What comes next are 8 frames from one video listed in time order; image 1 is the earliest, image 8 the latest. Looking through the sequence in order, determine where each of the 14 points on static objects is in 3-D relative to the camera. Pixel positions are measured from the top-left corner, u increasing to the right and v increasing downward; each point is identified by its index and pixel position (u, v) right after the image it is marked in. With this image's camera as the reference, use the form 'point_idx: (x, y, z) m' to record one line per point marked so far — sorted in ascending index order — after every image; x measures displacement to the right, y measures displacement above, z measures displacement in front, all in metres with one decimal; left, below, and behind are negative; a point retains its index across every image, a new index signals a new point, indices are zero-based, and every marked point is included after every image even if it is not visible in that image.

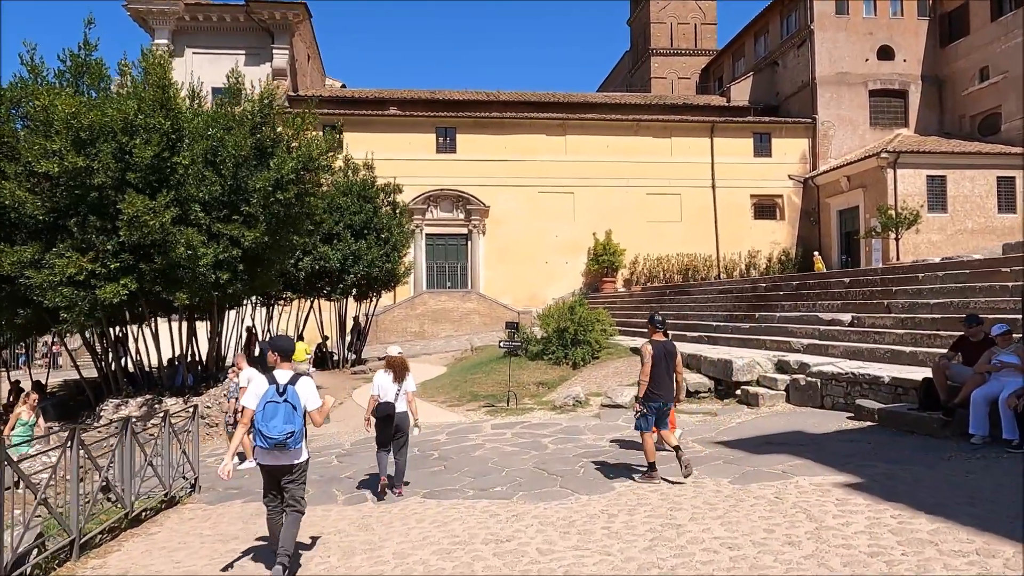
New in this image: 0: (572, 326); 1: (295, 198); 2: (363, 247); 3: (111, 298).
0: (+1.4, -0.9, +15.2) m
1: (-4.0, +1.7, +12.1) m
2: (-3.9, +1.1, +17.2) m
3: (-6.6, -0.2, +11.1) m
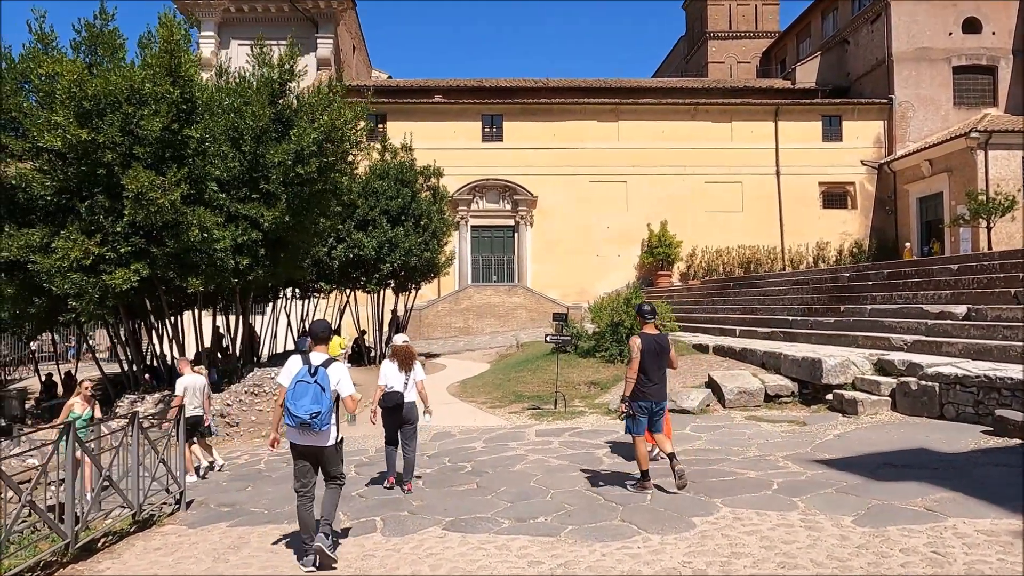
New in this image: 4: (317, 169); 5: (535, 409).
0: (+2.4, -0.7, +13.6) m
1: (-3.3, +1.9, +11.0) m
2: (-2.7, +1.3, +16.0) m
3: (-5.9, 0.0, +10.1) m
4: (-3.3, +2.0, +10.8) m
5: (+0.4, -2.0, +10.9) m
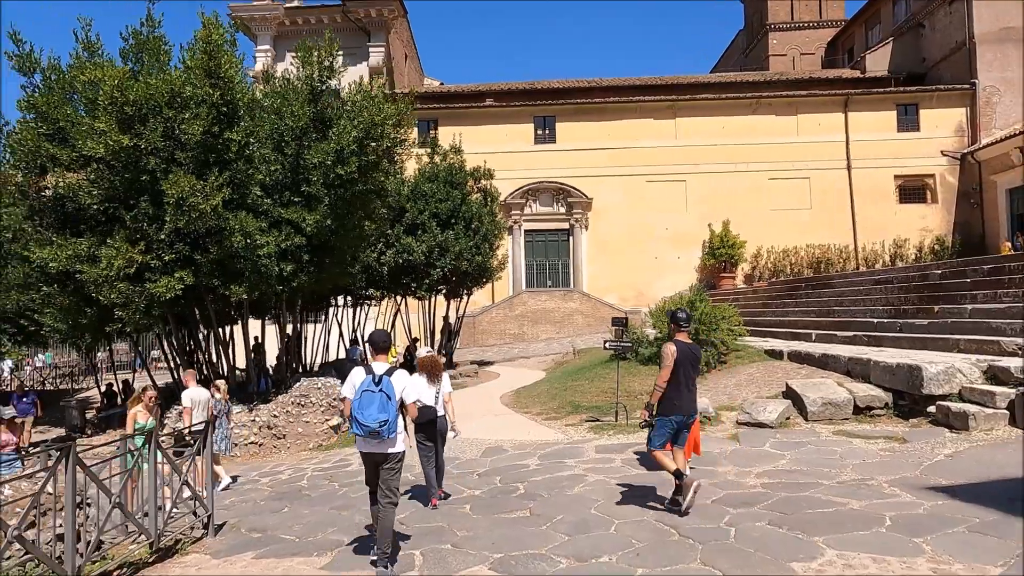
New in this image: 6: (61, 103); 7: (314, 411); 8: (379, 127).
0: (+3.4, -0.7, +12.7) m
1: (-2.4, +1.8, +10.5) m
2: (-1.4, +1.2, +15.4) m
3: (-5.1, -0.1, +9.9) m
4: (-2.4, +1.9, +10.3) m
5: (+1.3, -2.0, +10.1) m
6: (-7.2, +3.0, +10.6) m
7: (-3.4, -2.1, +11.4) m
8: (-2.2, +2.6, +10.4) m
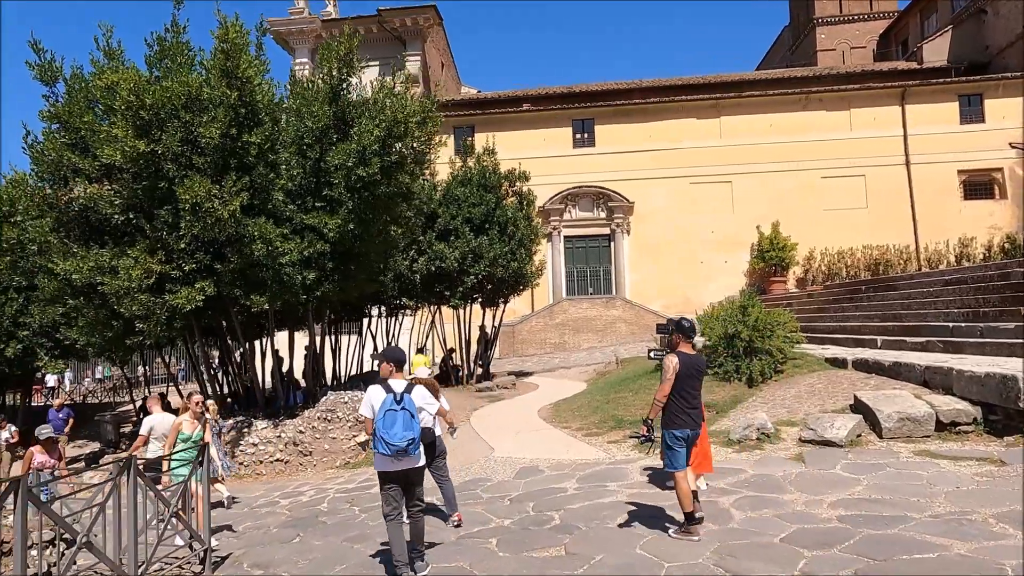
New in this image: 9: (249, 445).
0: (+4.1, -0.8, +11.7) m
1: (-1.9, +1.7, +10.0) m
2: (-0.6, +1.0, +14.8) m
3: (-4.6, -0.2, +9.5) m
4: (-2.0, +1.8, +9.8) m
5: (+1.8, -2.1, +9.2) m
6: (-6.7, +2.8, +10.4) m
7: (-2.8, -2.2, +10.8) m
8: (-1.7, +2.5, +9.8) m
9: (-4.1, -2.5, +10.5) m
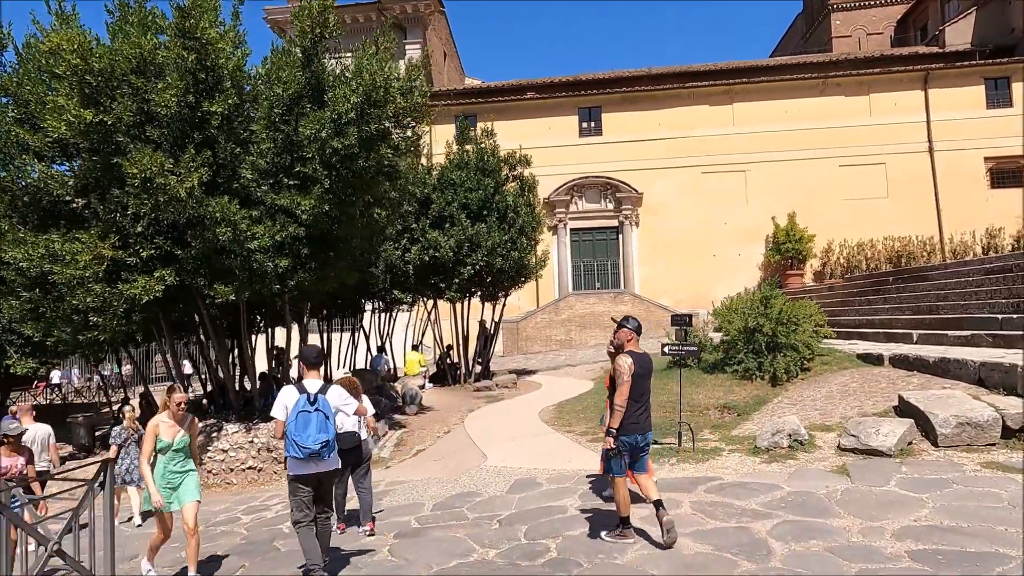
0: (+4.1, -0.6, +10.6) m
1: (-2.0, +1.8, +8.9) m
2: (-0.6, +1.2, +13.7) m
3: (-4.7, -0.1, +8.4) m
4: (-2.0, +1.9, +8.7) m
5: (+1.7, -1.9, +8.1) m
6: (-6.7, +2.9, +9.4) m
7: (-2.8, -2.1, +9.8) m
8: (-1.7, +2.6, +8.8) m
9: (-4.2, -2.3, +9.5) m
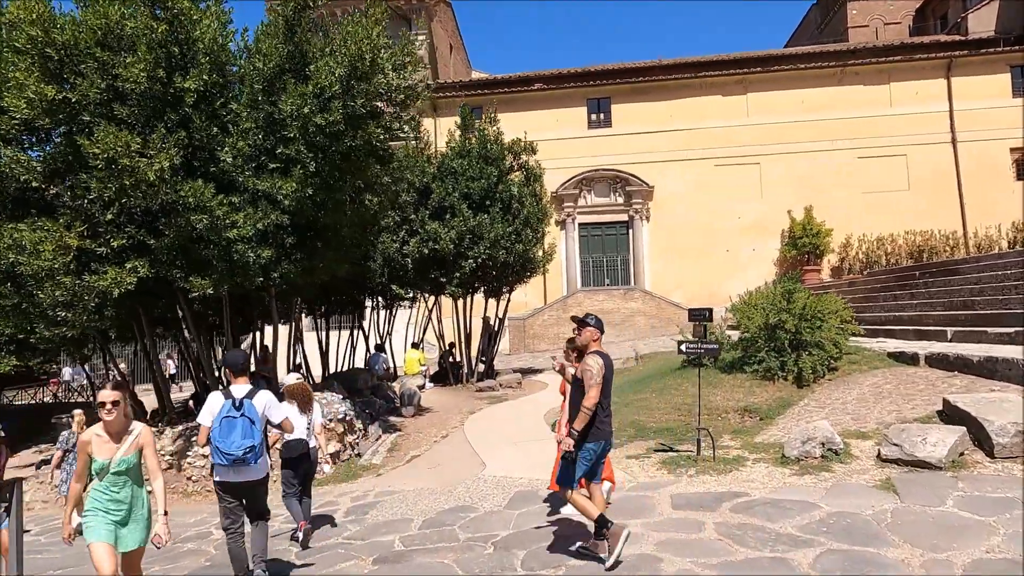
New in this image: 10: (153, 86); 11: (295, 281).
0: (+4.1, -0.5, +9.8) m
1: (-2.0, +1.9, +8.2) m
2: (-0.5, +1.3, +13.0) m
3: (-4.7, 0.0, +7.8) m
4: (-2.0, +2.0, +8.0) m
5: (+1.7, -1.8, +7.4) m
6: (-6.7, +3.0, +8.7) m
7: (-2.8, -2.0, +9.1) m
8: (-1.7, +2.7, +8.1) m
9: (-4.1, -2.2, +8.8) m
10: (-4.1, +2.3, +7.6) m
11: (-2.9, +0.1, +9.0) m
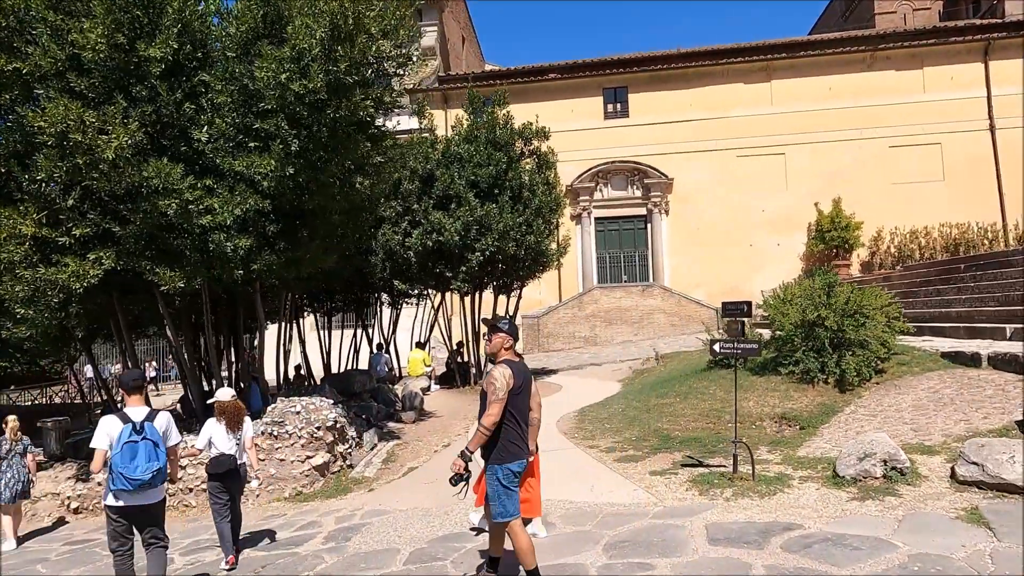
0: (+4.2, -0.4, +8.7) m
1: (-1.9, +2.0, +7.3) m
2: (-0.4, +1.4, +12.1) m
3: (-4.6, +0.1, +6.9) m
4: (-1.9, +2.1, +7.1) m
5: (+1.8, -1.7, +6.4) m
6: (-6.6, +3.1, +7.9) m
7: (-2.7, -1.9, +8.2) m
8: (-1.7, +2.8, +7.2) m
9: (-4.0, -2.1, +7.9) m
10: (-4.0, +2.4, +6.8) m
11: (-2.8, +0.2, +8.1) m
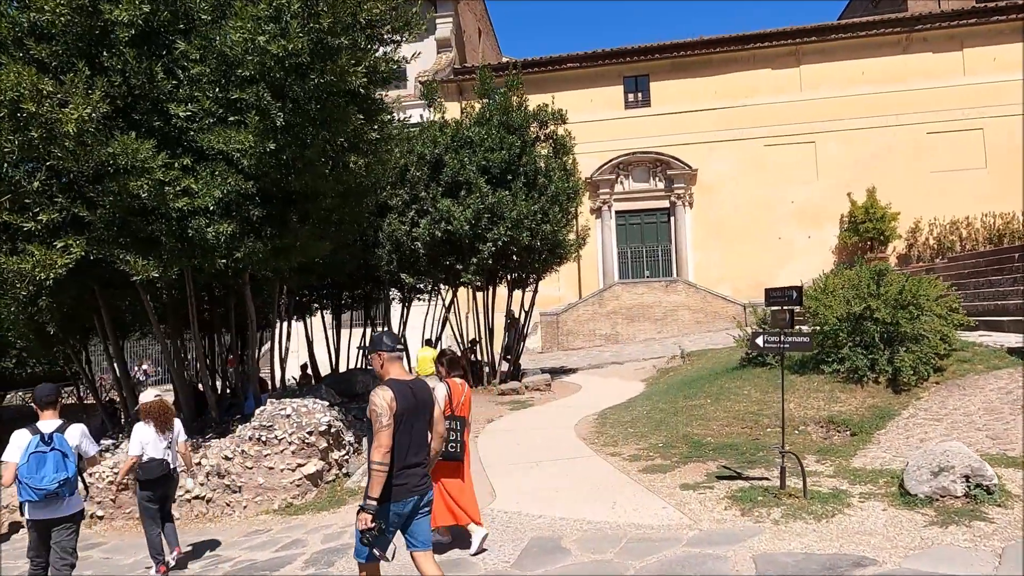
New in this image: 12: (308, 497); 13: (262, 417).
0: (+4.4, -0.2, +7.8) m
1: (-1.8, +2.1, +6.5) m
2: (-0.1, +1.5, +11.3) m
3: (-4.5, +0.2, +6.3) m
4: (-1.8, +2.2, +6.4) m
5: (+1.9, -1.6, +5.6) m
6: (-6.5, +3.1, +7.3) m
7: (-2.5, -1.8, +7.5) m
8: (-1.6, +2.9, +6.4) m
9: (-3.9, -2.1, +7.3) m
10: (-4.0, +2.5, +6.1) m
11: (-2.7, +0.3, +7.4) m
12: (-2.2, -2.2, +7.1) m
13: (-2.7, -1.4, +7.3) m
